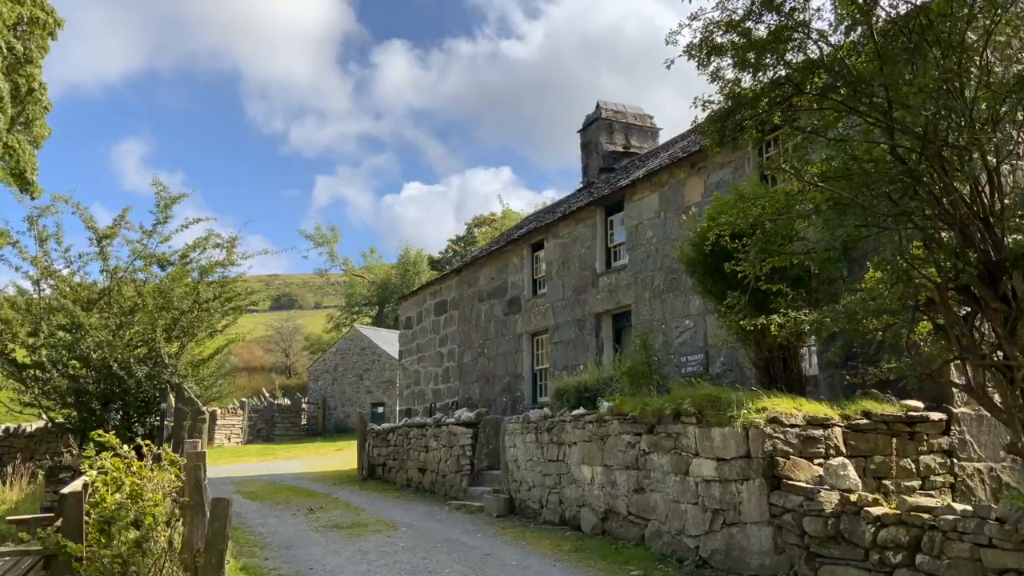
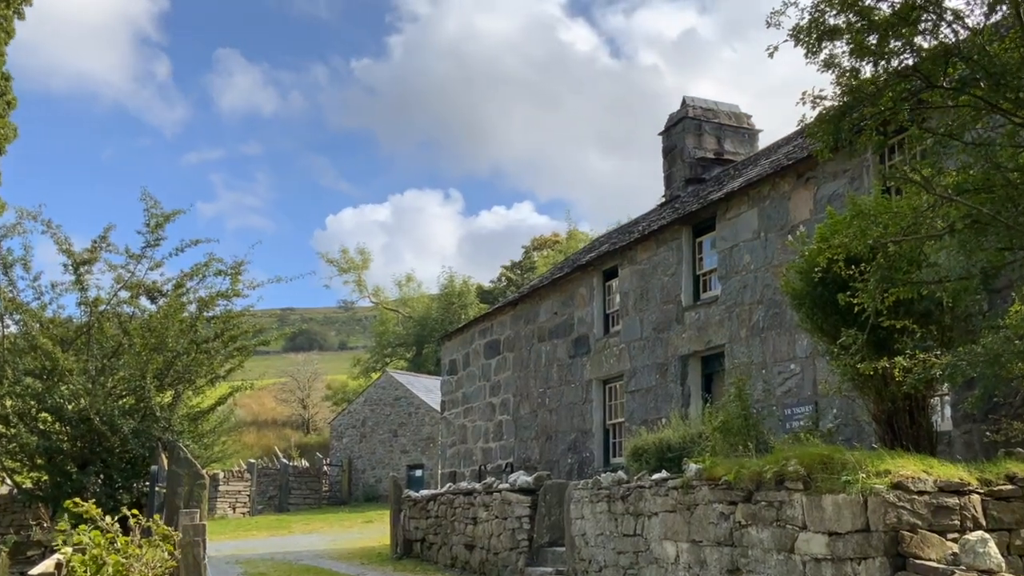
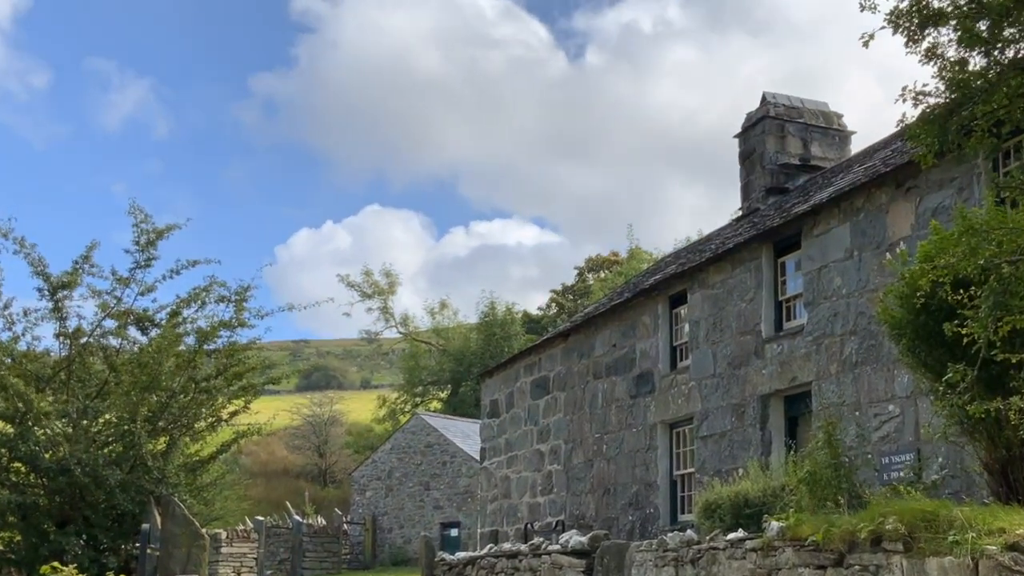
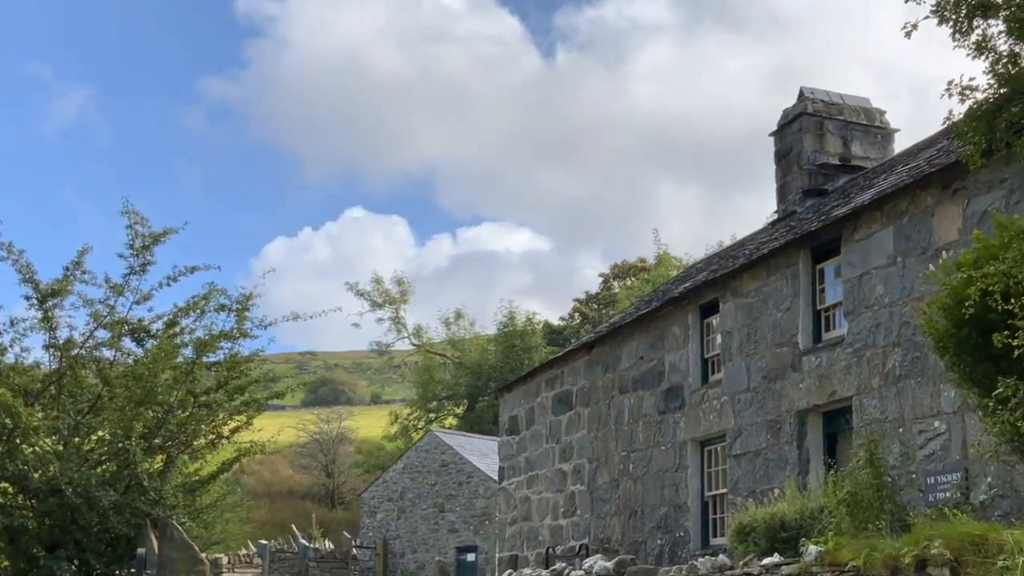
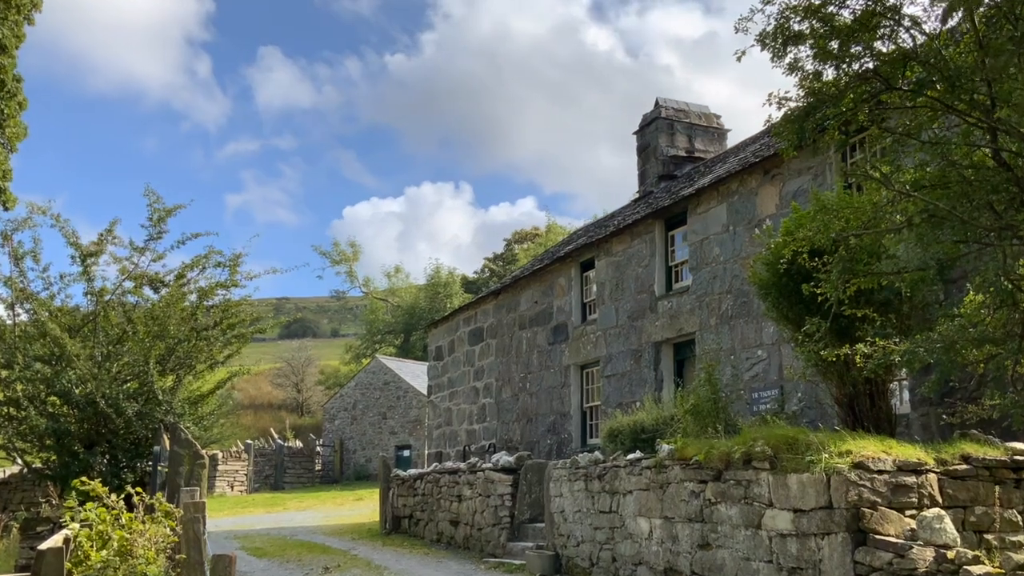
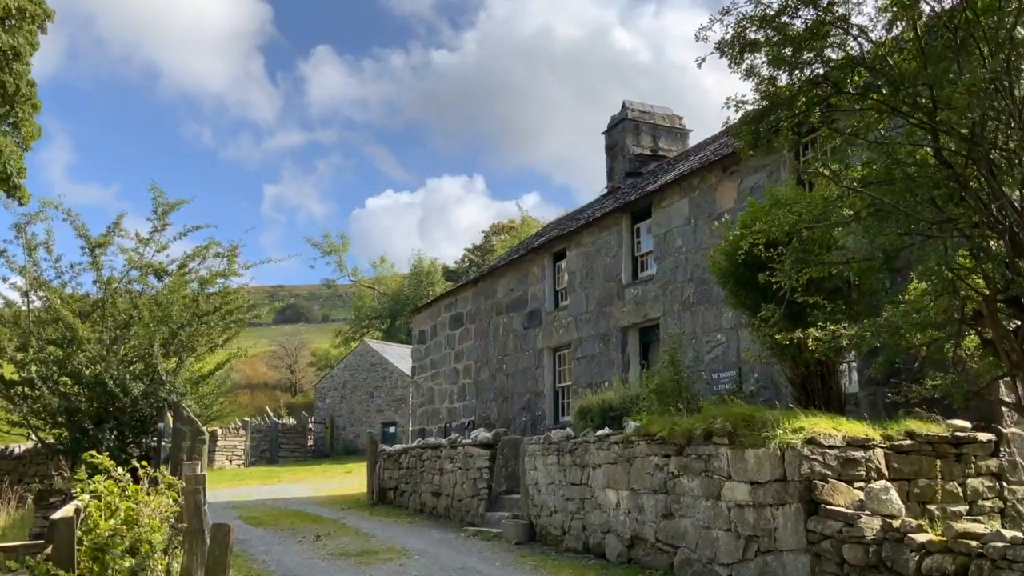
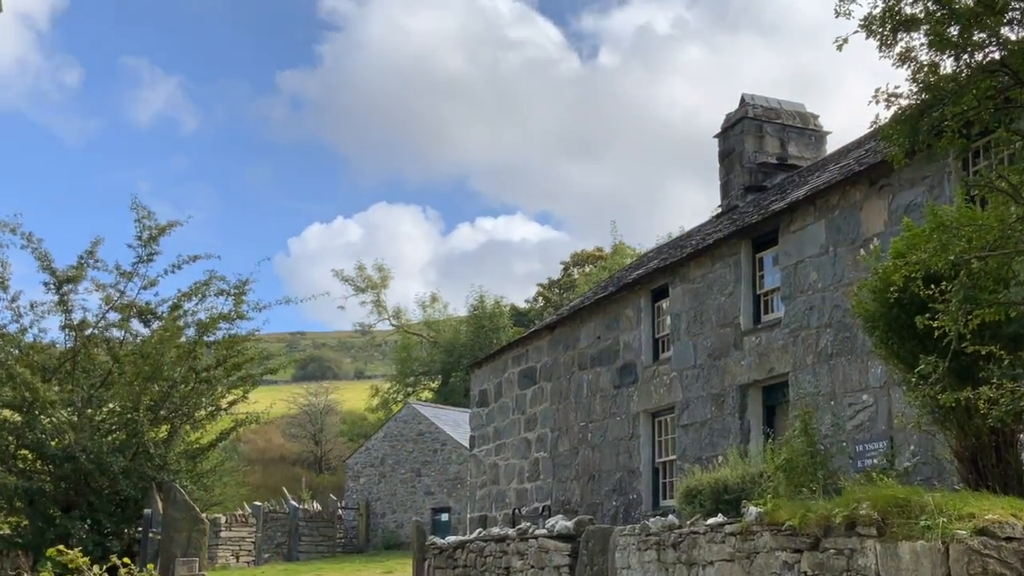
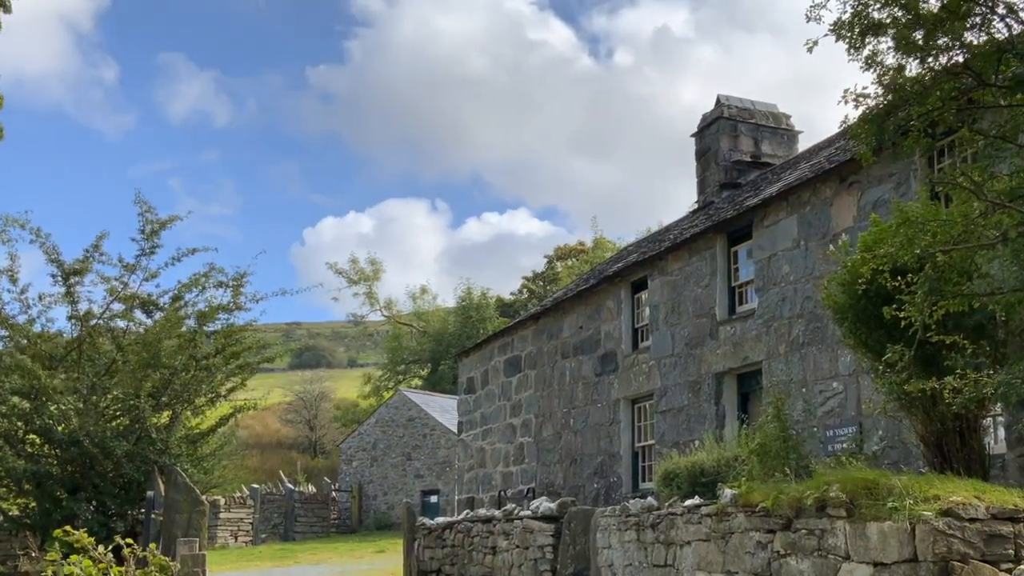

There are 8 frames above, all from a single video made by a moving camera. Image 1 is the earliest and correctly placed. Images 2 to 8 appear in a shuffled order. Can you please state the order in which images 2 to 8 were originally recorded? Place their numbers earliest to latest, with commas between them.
6, 5, 2, 8, 7, 3, 4
